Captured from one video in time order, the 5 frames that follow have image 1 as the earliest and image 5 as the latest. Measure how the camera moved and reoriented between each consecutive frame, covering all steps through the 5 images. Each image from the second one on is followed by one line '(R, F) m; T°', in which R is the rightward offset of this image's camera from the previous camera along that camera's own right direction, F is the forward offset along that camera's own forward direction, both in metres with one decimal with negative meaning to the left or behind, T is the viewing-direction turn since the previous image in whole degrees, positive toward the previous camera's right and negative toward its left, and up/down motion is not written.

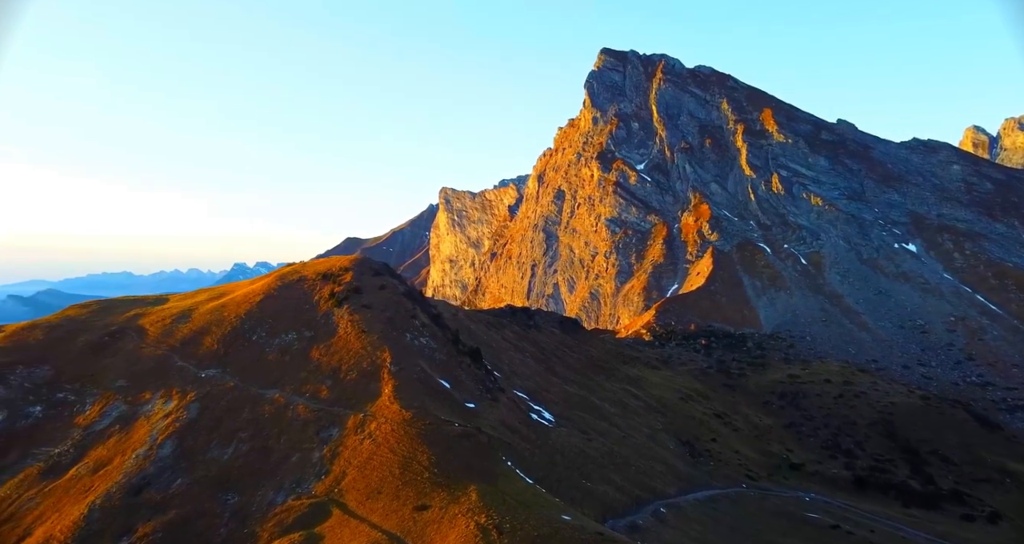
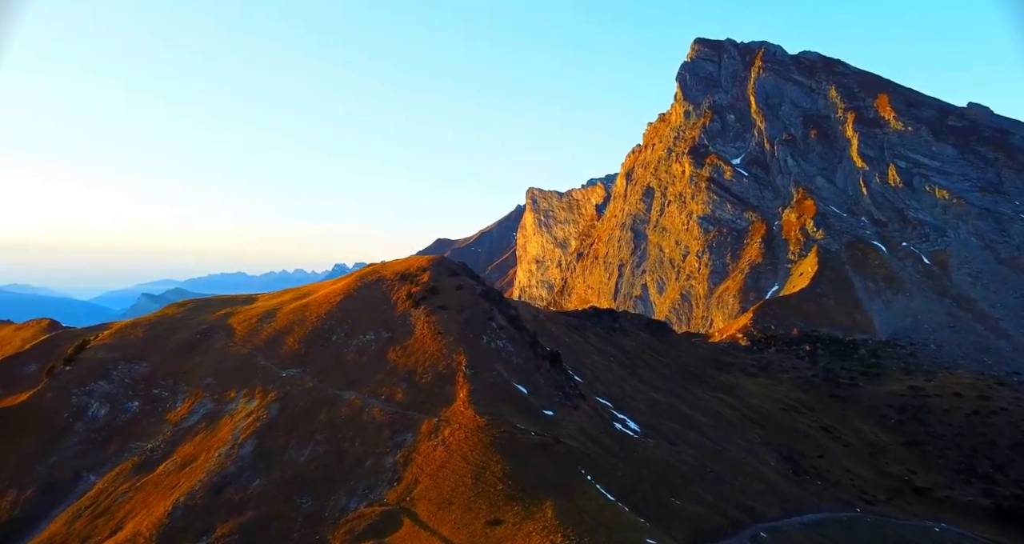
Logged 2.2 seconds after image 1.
(+0.7, +6.7) m; -6°
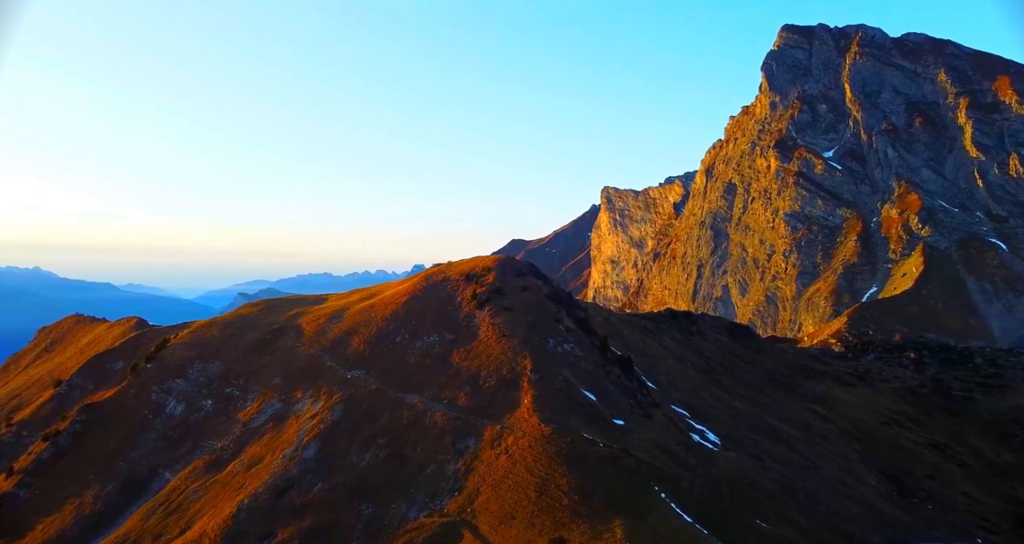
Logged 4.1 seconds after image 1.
(+0.5, +6.8) m; -5°
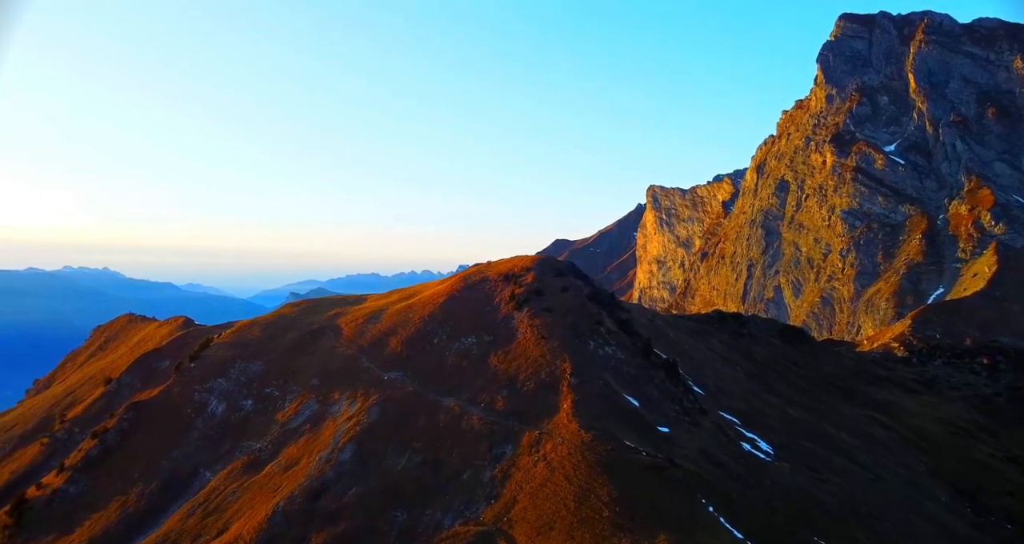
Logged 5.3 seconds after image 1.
(+0.4, +4.6) m; -3°
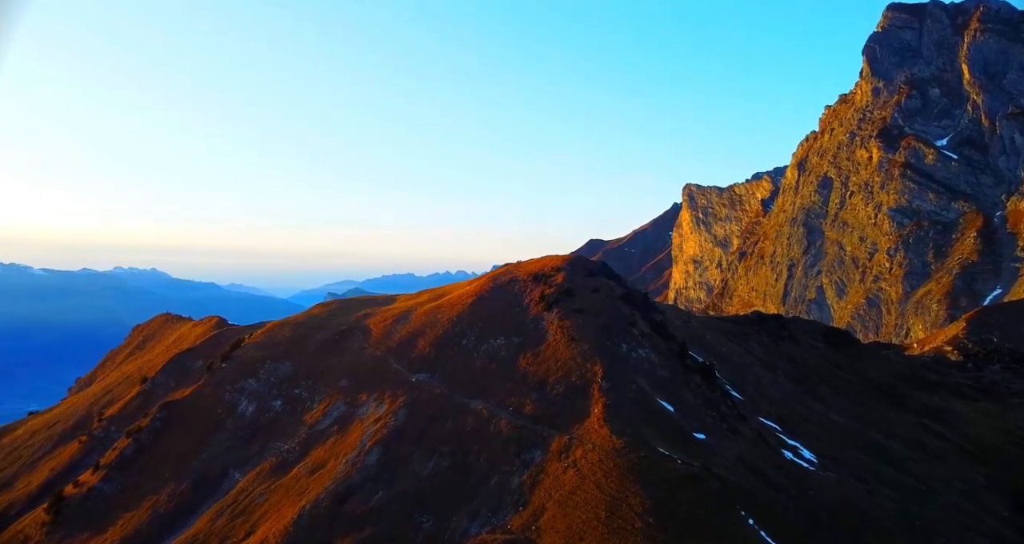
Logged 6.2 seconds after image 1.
(+0.3, +3.8) m; -2°
